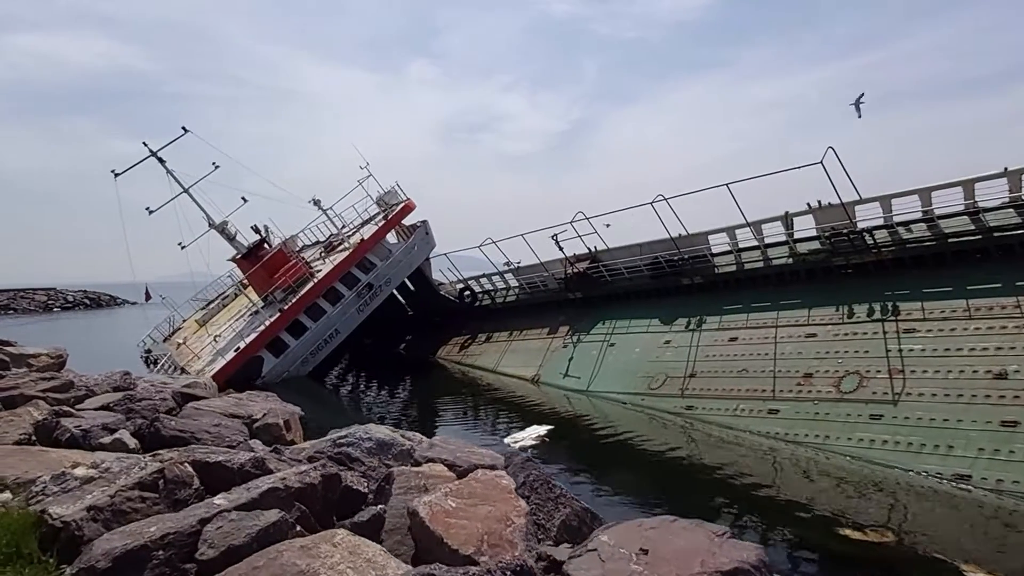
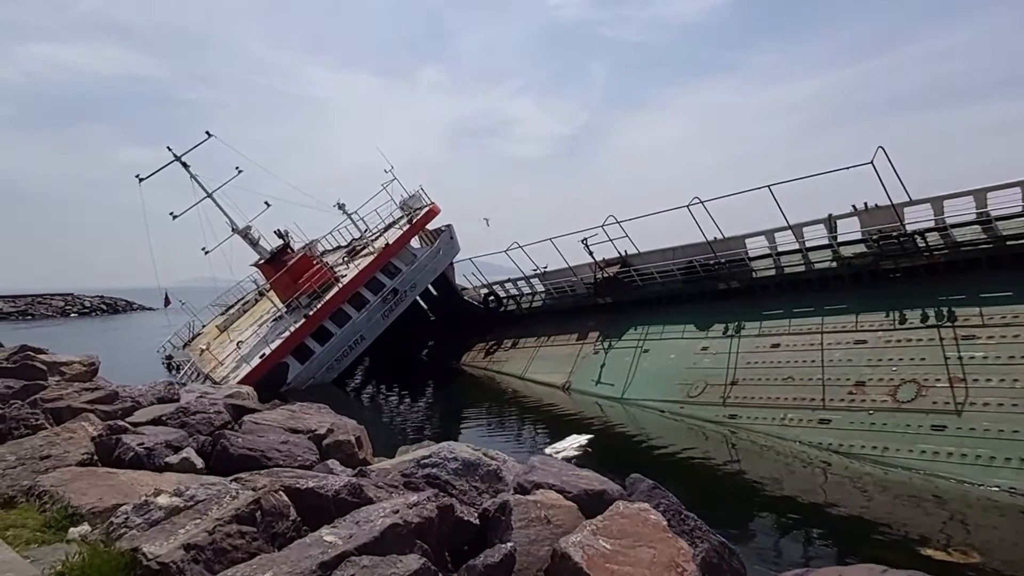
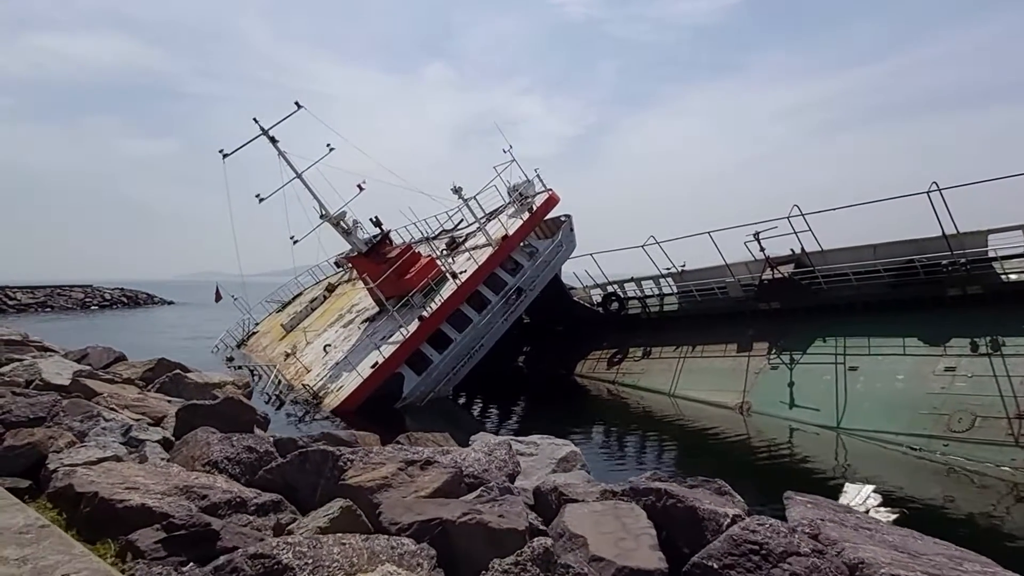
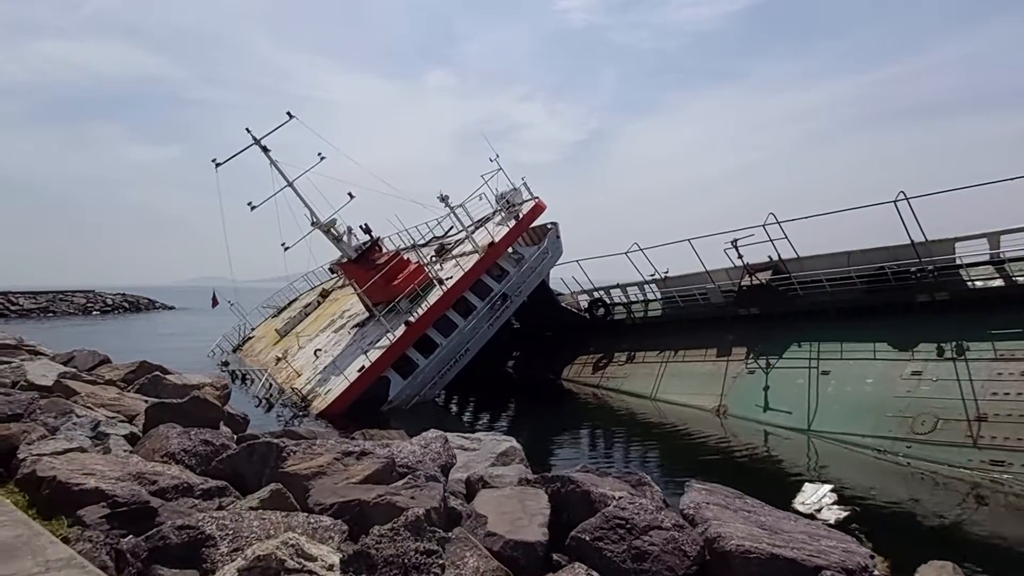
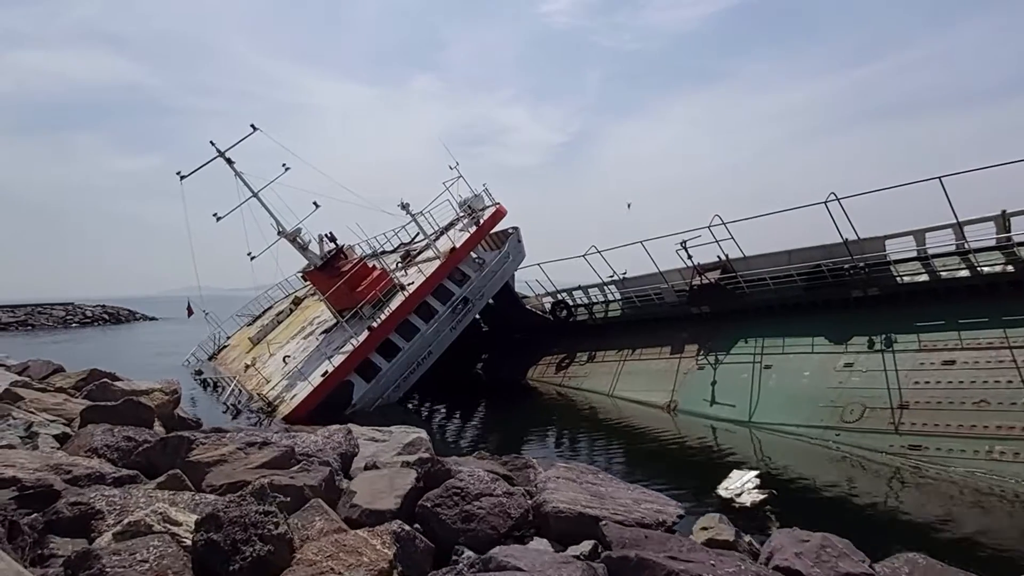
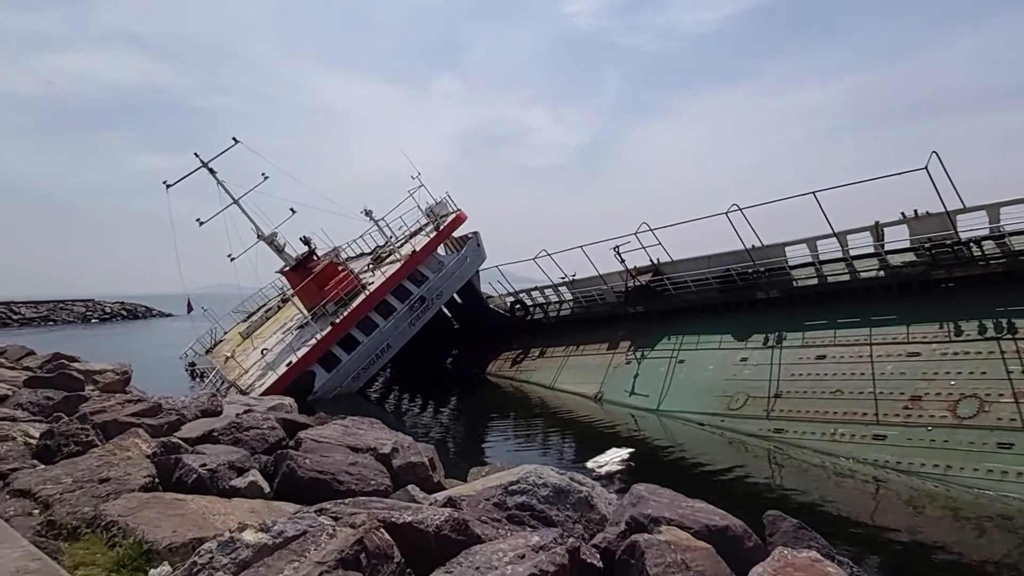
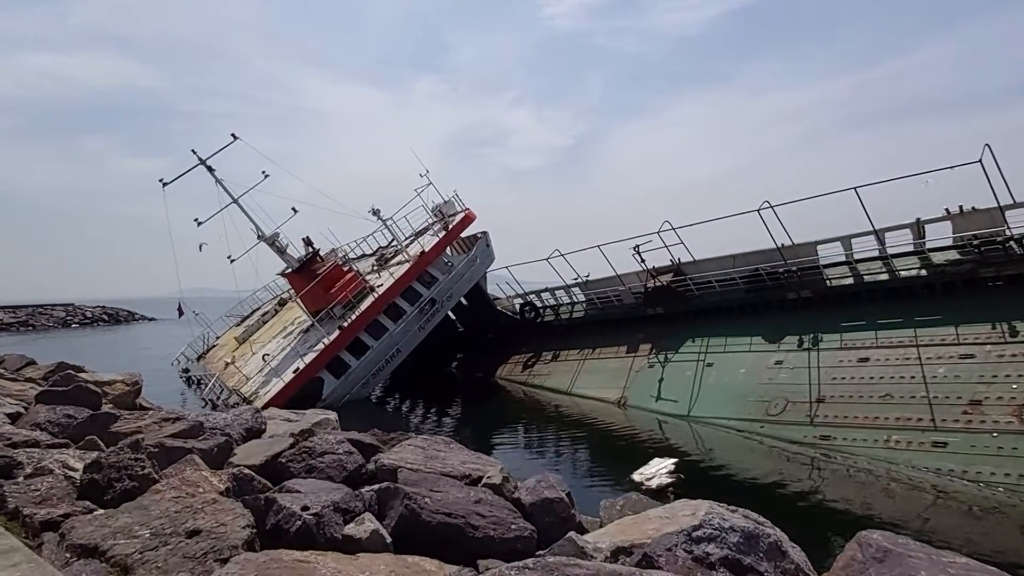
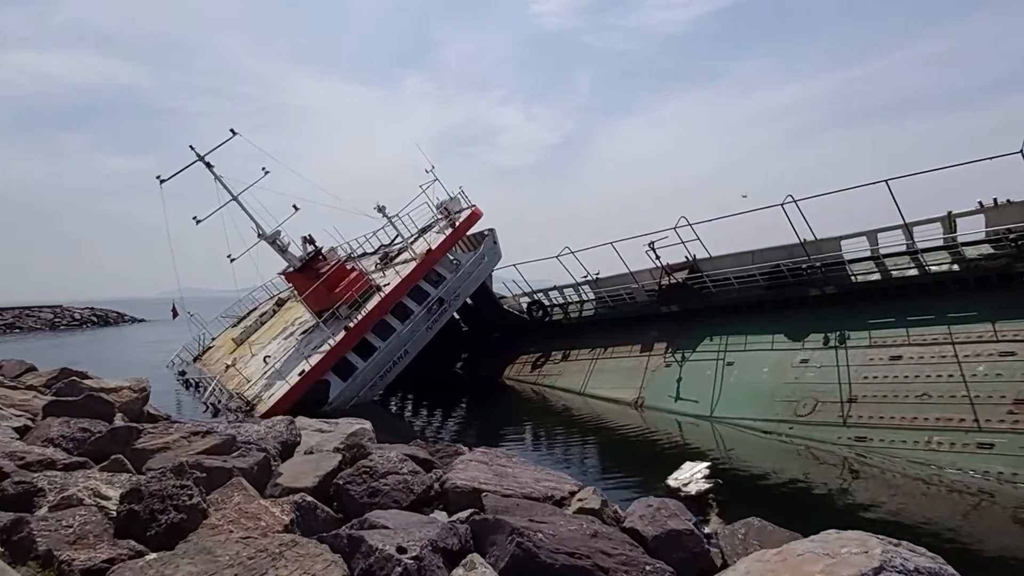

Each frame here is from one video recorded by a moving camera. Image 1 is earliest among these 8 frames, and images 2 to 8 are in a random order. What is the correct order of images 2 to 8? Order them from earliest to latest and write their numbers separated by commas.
2, 6, 7, 8, 5, 4, 3
